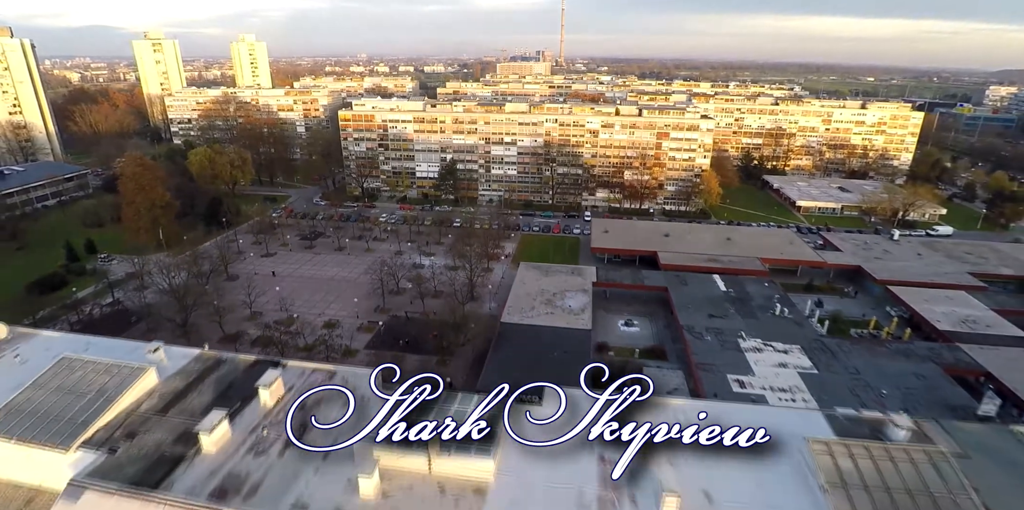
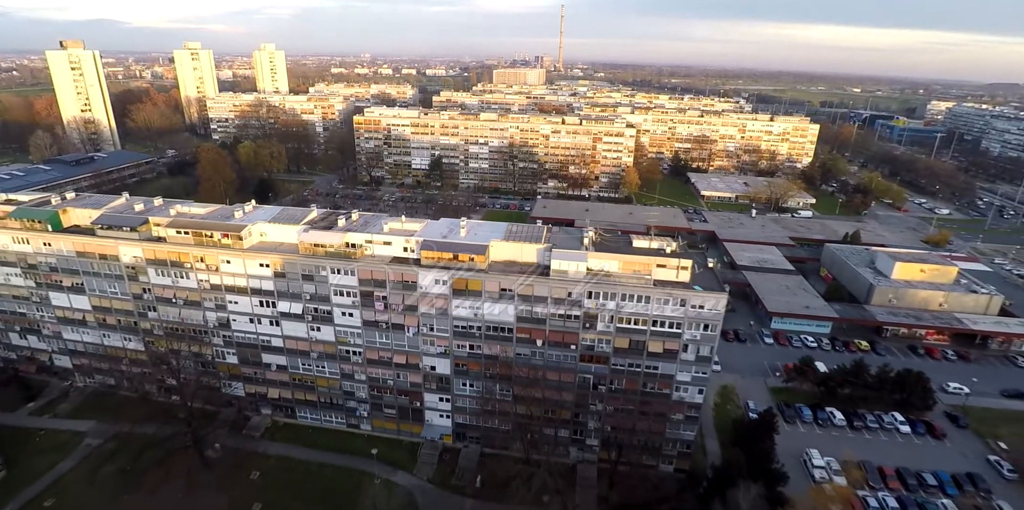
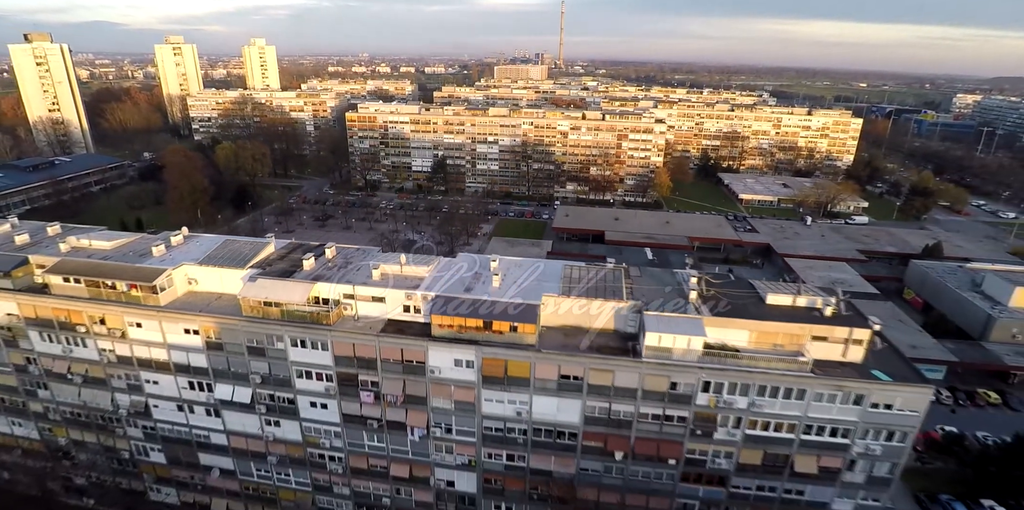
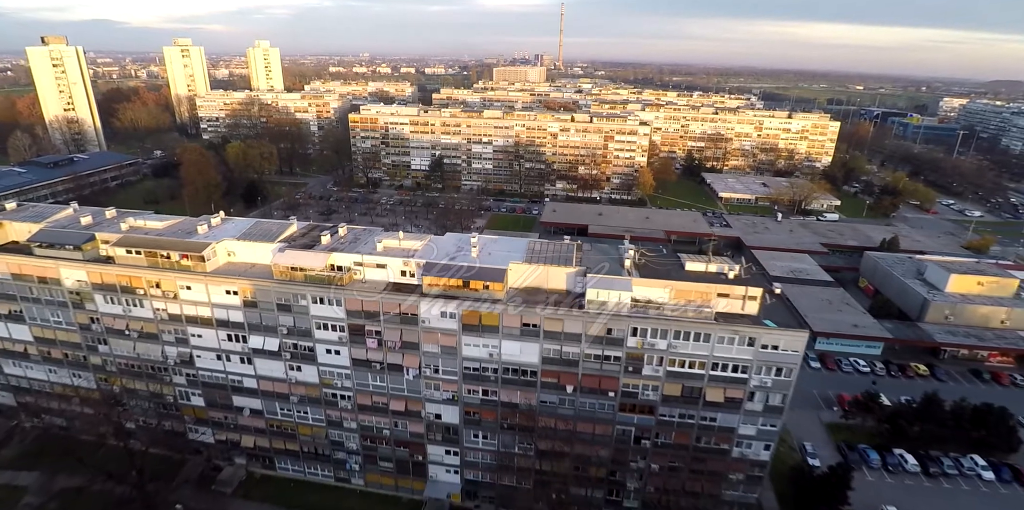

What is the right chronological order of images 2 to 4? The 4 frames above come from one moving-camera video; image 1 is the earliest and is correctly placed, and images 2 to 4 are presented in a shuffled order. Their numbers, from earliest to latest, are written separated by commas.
3, 4, 2
